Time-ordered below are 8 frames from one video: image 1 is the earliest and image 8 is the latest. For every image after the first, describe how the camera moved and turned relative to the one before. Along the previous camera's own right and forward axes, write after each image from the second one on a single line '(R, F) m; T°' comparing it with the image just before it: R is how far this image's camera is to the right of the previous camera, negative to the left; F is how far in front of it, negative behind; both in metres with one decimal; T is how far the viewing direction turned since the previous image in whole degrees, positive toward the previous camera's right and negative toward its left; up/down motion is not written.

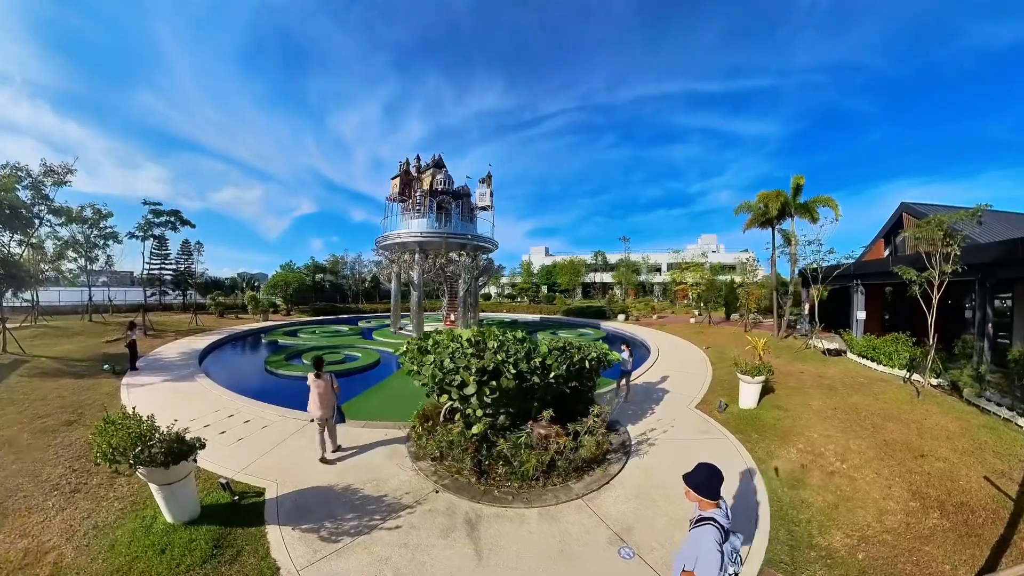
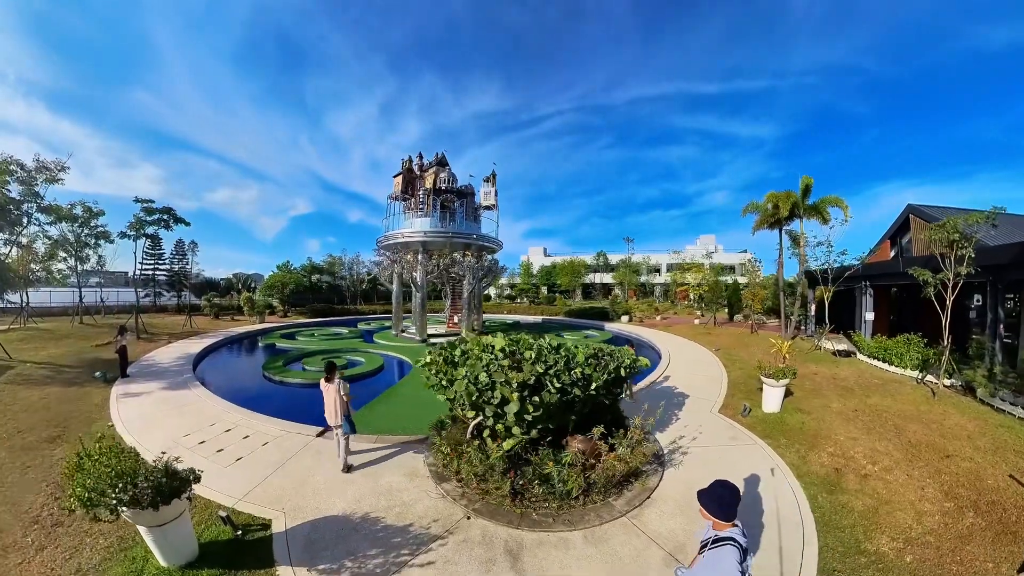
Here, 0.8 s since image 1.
(-0.4, +0.5) m; 0°
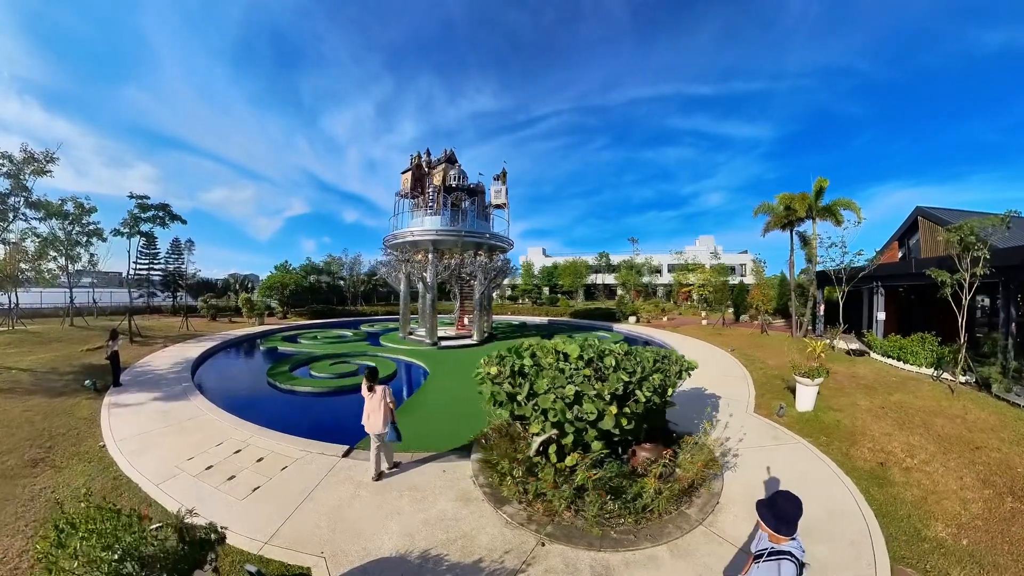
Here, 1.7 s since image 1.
(-0.6, +0.6) m; 0°
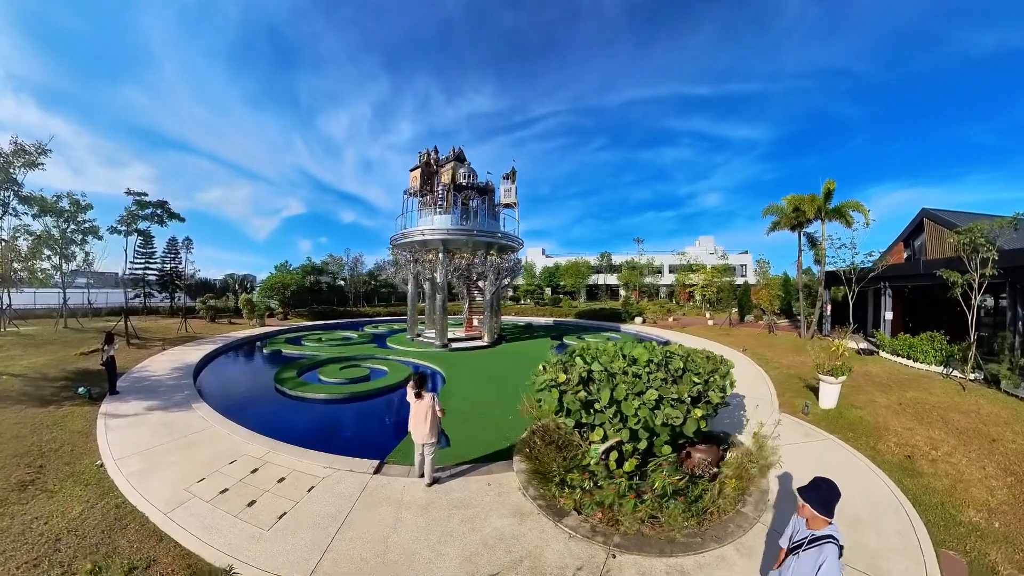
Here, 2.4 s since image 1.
(-0.5, +0.5) m; 0°
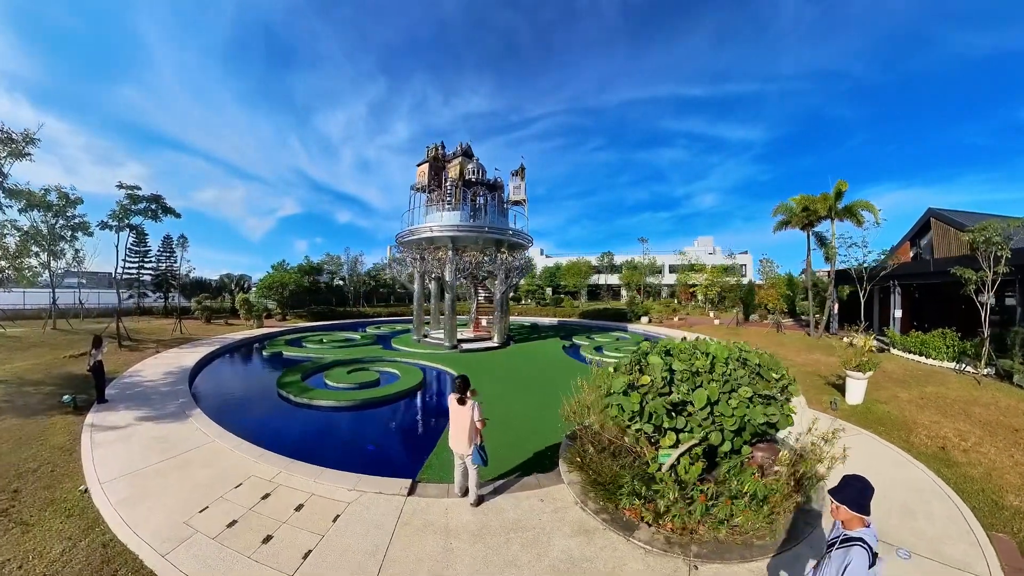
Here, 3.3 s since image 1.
(-0.5, +0.6) m; +1°
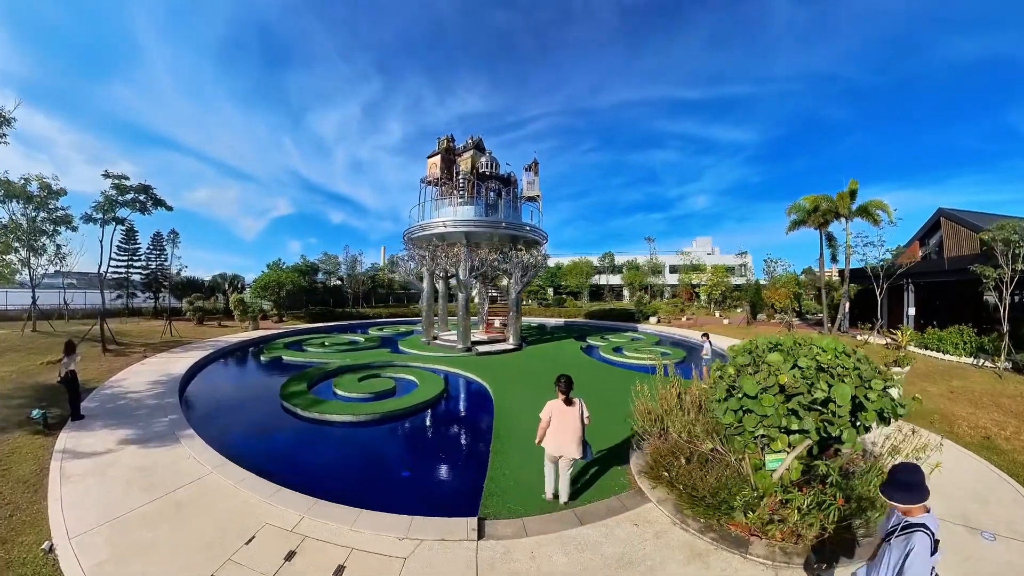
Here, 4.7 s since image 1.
(-0.7, +0.9) m; +1°
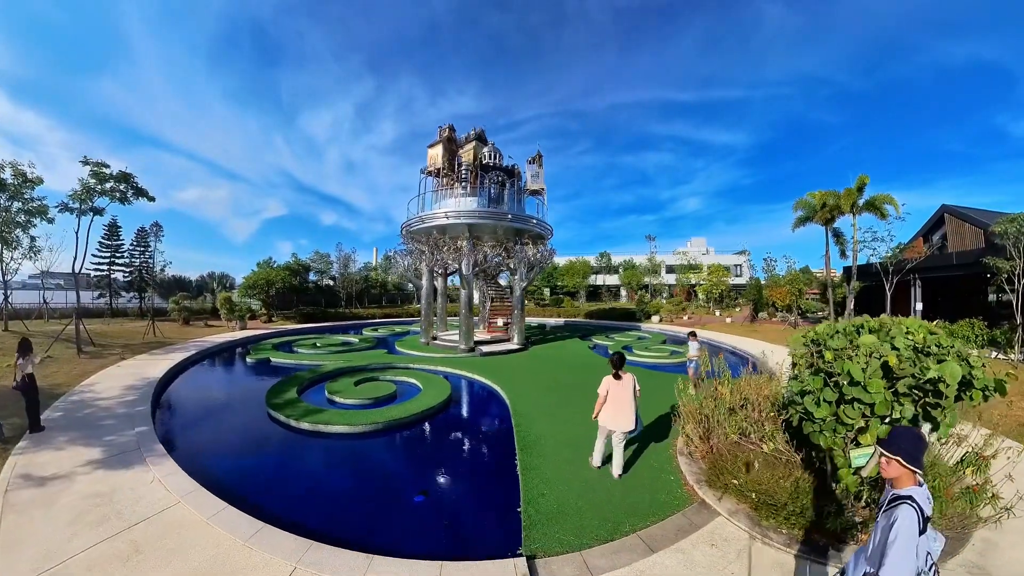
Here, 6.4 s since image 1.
(-0.4, +0.7) m; +1°
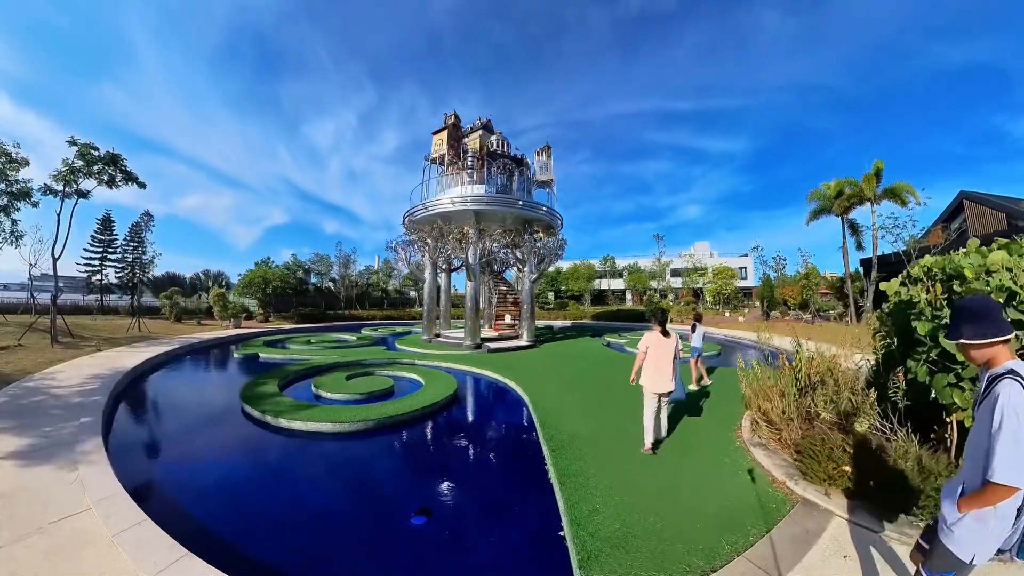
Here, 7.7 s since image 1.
(-0.2, +0.8) m; 0°
